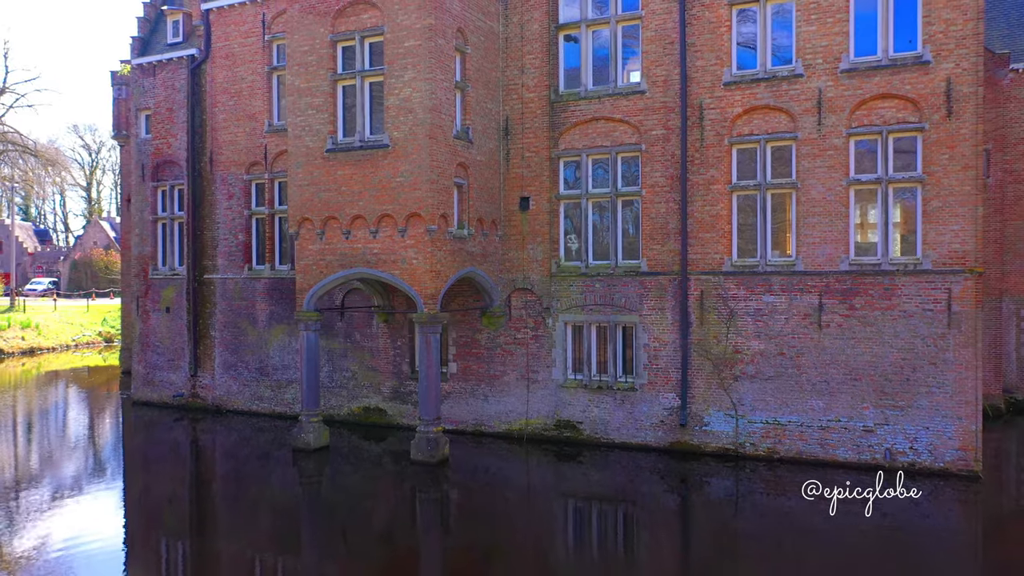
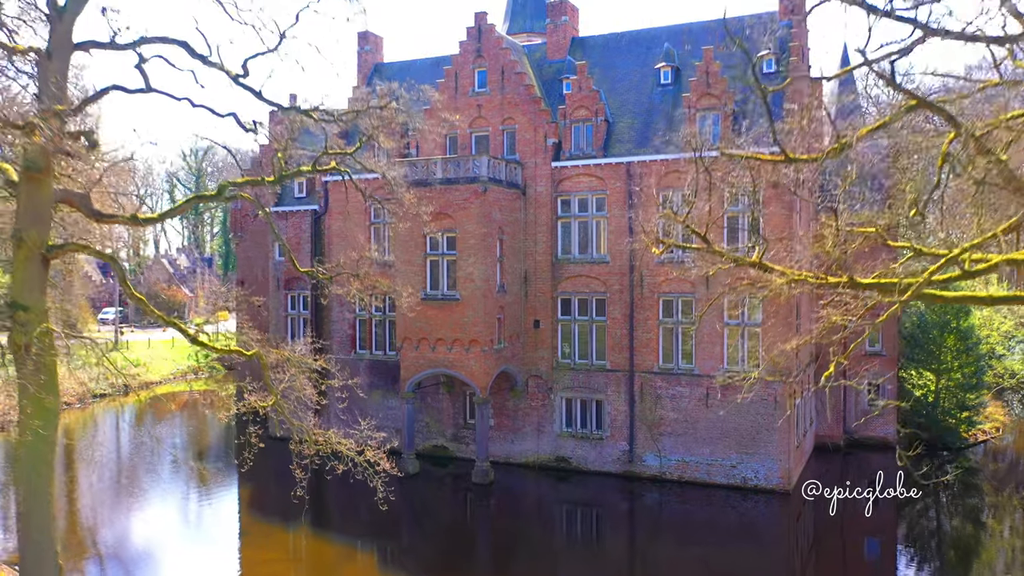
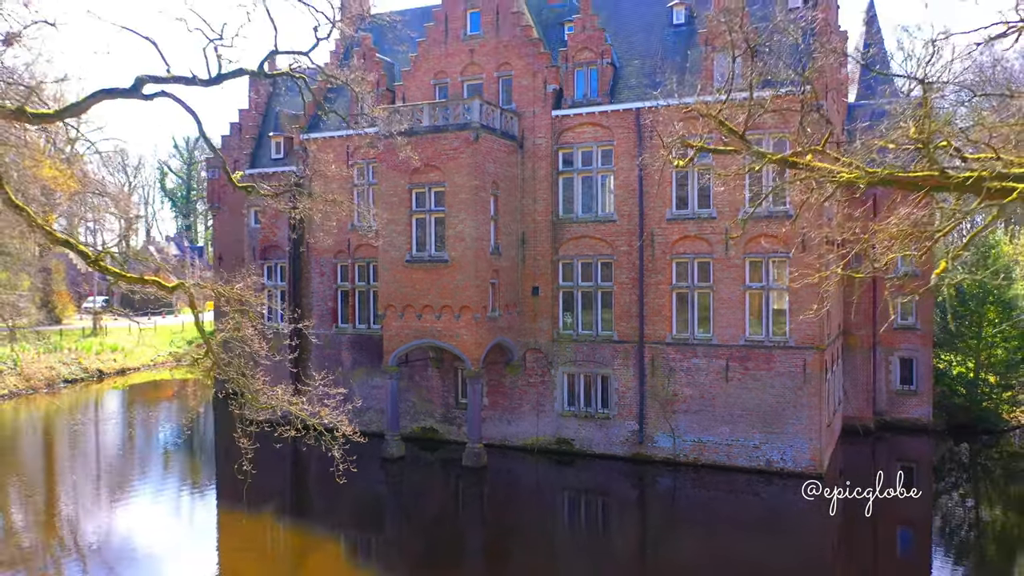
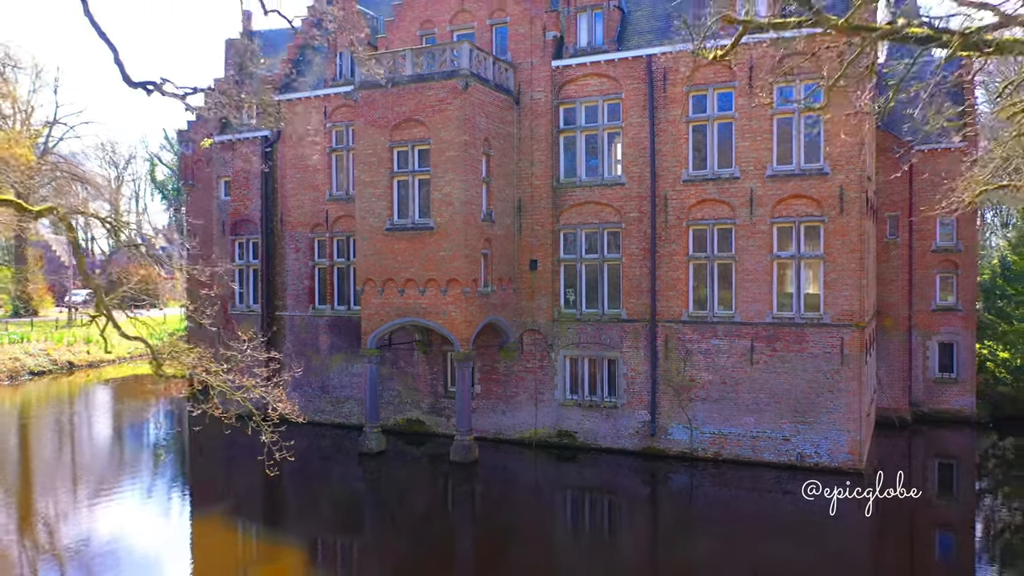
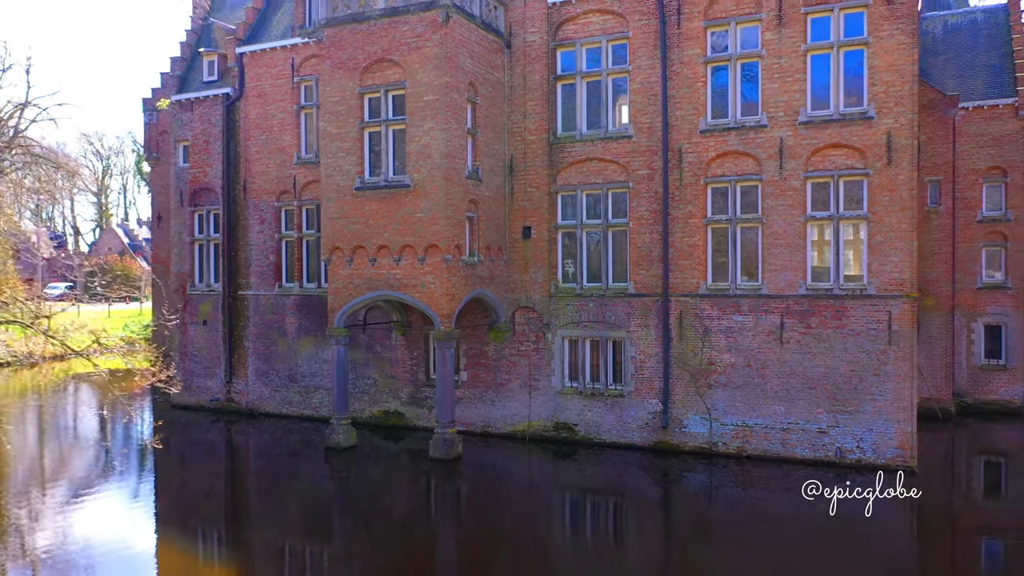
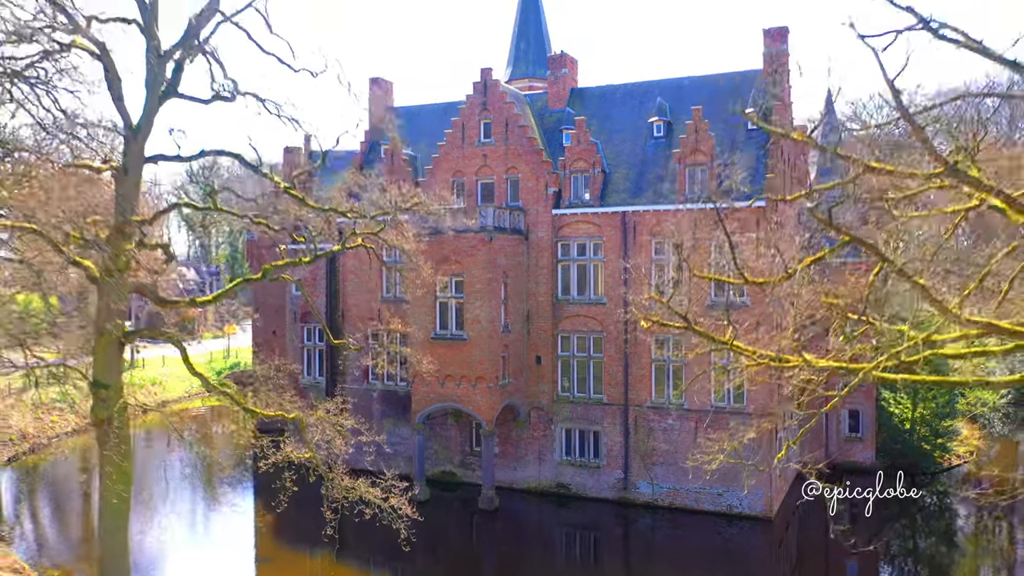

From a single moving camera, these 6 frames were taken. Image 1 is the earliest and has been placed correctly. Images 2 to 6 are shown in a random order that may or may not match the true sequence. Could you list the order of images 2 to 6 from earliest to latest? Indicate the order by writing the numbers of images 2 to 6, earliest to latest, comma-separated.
5, 4, 3, 2, 6
